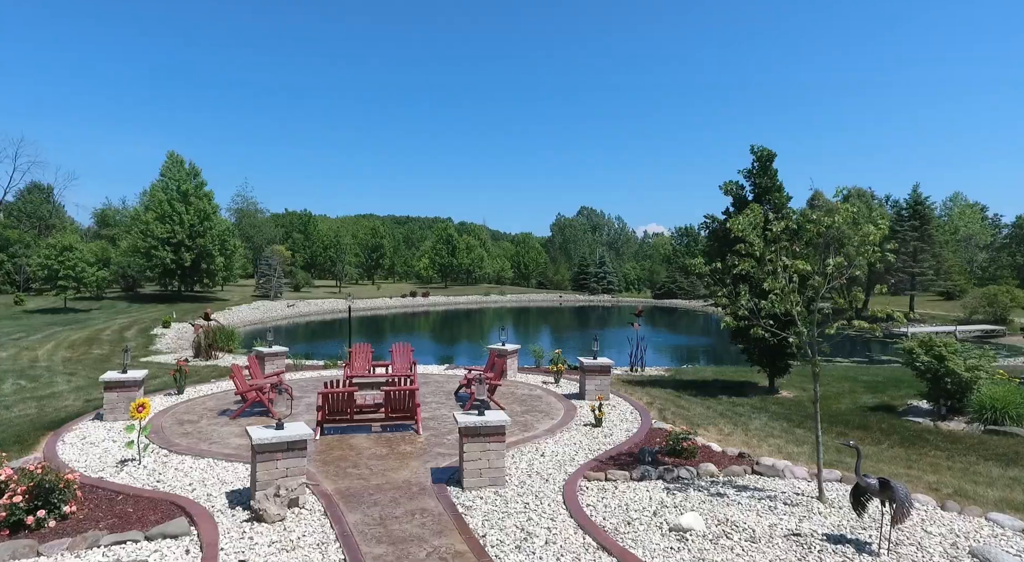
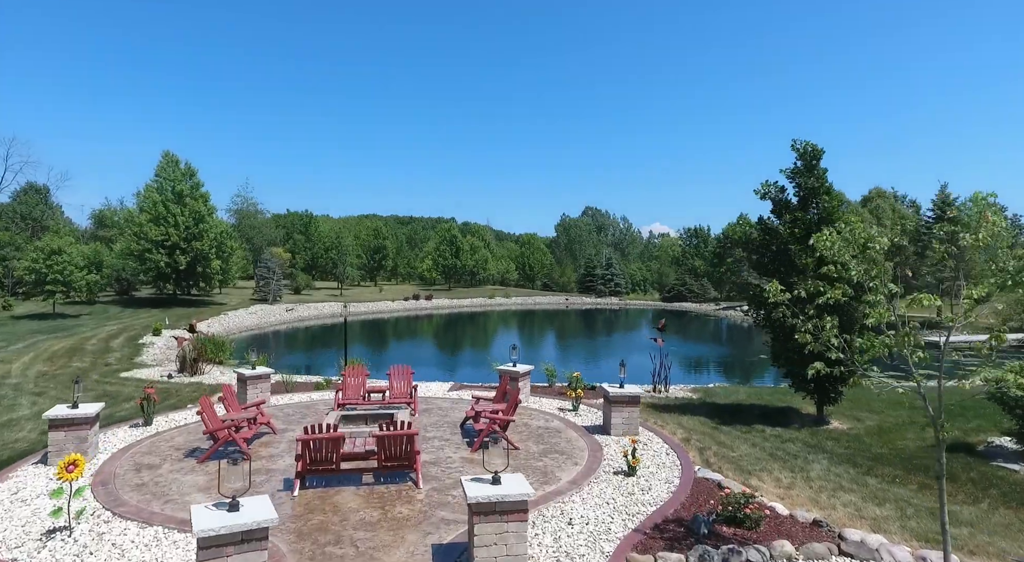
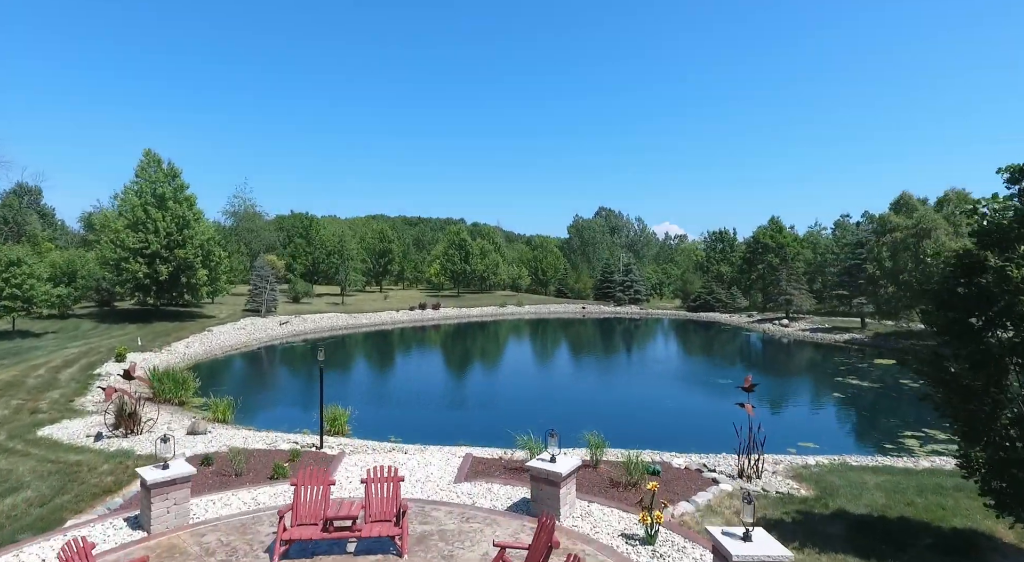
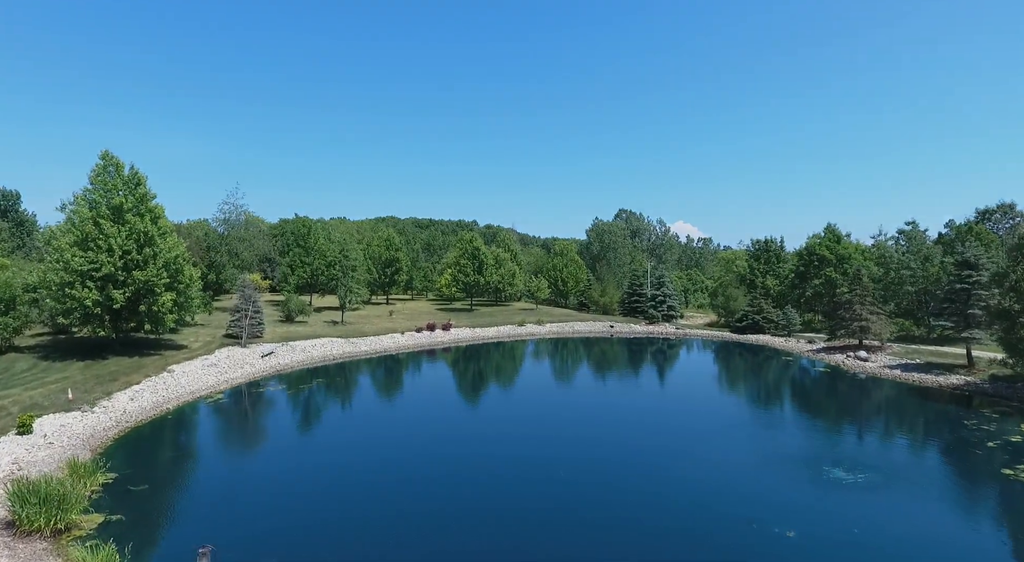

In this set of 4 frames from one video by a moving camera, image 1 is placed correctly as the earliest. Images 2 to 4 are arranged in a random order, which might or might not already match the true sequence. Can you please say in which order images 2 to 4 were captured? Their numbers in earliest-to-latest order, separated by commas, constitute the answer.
2, 3, 4
